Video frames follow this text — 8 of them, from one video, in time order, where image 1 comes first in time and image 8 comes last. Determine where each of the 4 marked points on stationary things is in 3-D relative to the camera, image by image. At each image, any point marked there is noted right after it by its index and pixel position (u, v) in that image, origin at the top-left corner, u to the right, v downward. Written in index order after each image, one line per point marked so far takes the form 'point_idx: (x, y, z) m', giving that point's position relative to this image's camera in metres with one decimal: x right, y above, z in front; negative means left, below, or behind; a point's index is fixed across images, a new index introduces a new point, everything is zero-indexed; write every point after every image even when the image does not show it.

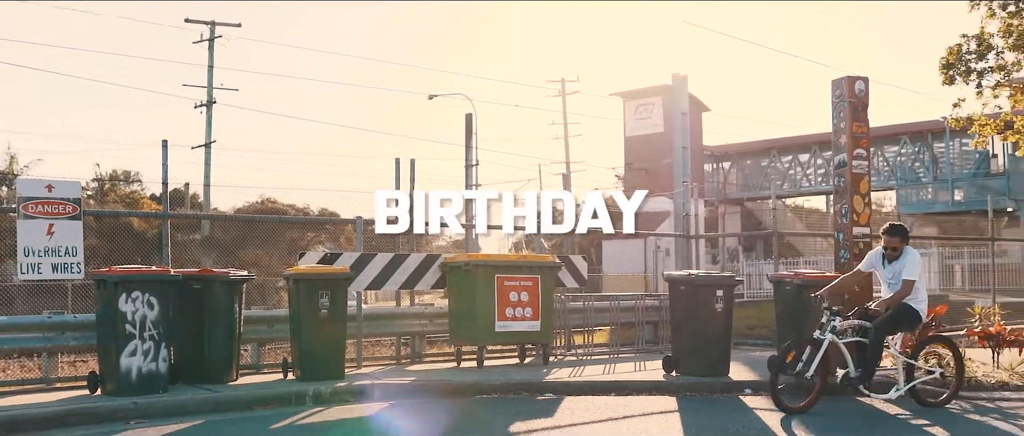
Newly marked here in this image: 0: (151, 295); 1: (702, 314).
0: (-3.3, -0.7, +8.5) m
1: (+2.1, -1.1, +10.6) m
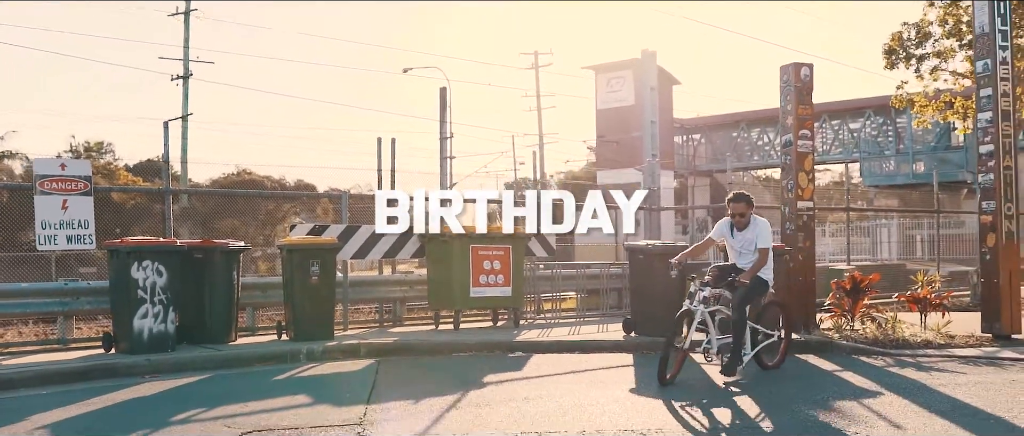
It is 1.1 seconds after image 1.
0: (-3.5, -0.5, +9.4) m
1: (+1.8, -0.7, +11.6) m
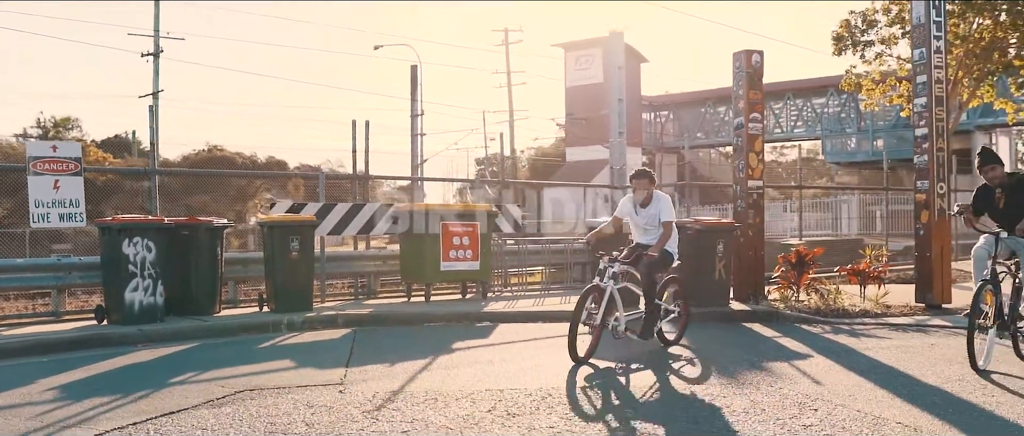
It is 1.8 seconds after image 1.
0: (-3.9, -0.2, +10.0) m
1: (+1.4, -0.5, +12.4) m
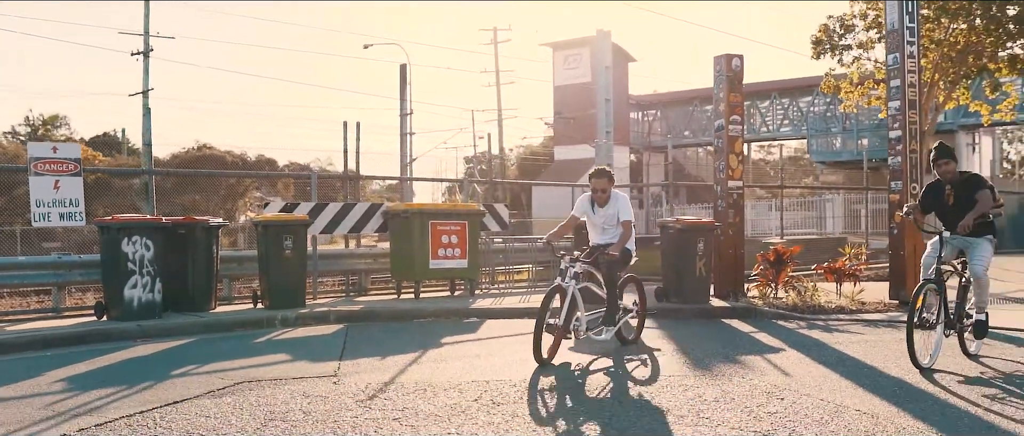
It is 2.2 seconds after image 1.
0: (-4.0, -0.2, +10.4) m
1: (+1.2, -0.5, +12.8) m
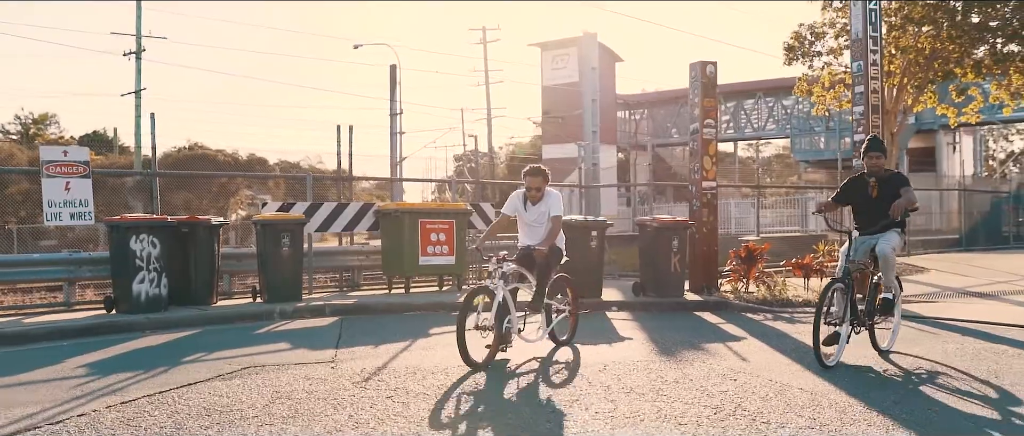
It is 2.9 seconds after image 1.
0: (-4.2, -0.2, +11.1) m
1: (+1.0, -0.4, +13.6) m
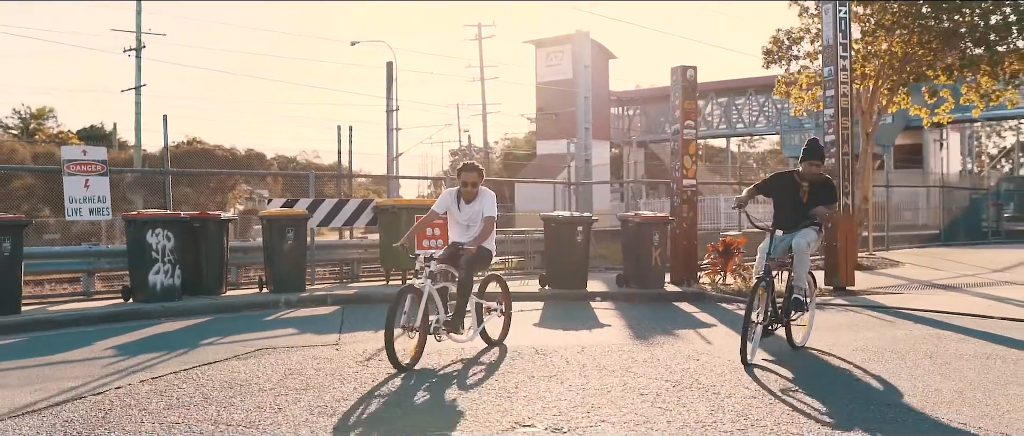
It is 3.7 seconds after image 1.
0: (-4.4, -0.2, +11.9) m
1: (+0.8, -0.4, +14.4) m
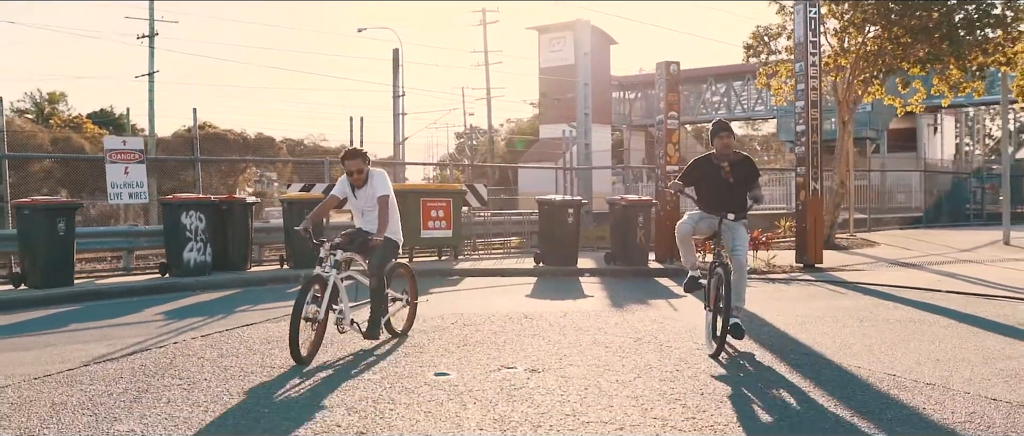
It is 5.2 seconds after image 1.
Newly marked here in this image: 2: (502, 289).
0: (-4.4, +0.1, +13.3) m
1: (+0.8, -0.1, +15.8) m
2: (-0.1, -1.0, +12.9) m
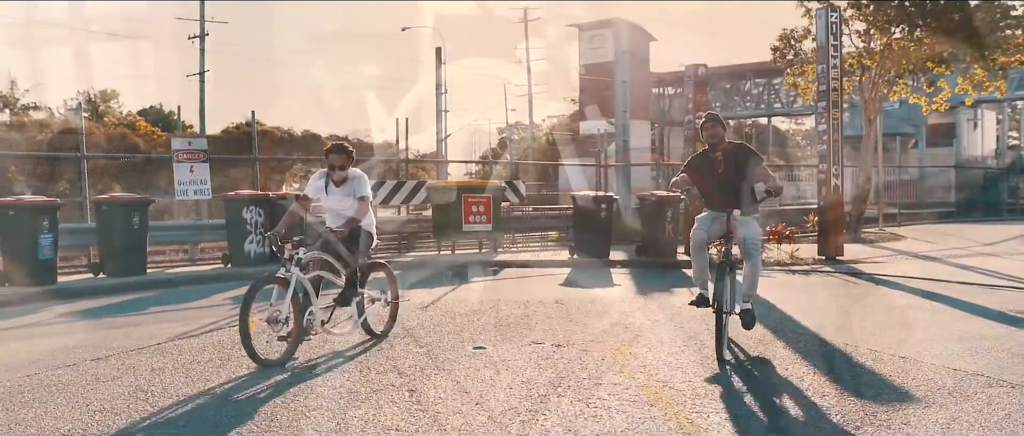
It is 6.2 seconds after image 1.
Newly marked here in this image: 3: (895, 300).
0: (-3.9, +0.2, +14.4) m
1: (+1.4, 0.0, +16.7) m
2: (+0.4, -0.9, +13.8) m
3: (+4.5, -1.0, +11.1) m
